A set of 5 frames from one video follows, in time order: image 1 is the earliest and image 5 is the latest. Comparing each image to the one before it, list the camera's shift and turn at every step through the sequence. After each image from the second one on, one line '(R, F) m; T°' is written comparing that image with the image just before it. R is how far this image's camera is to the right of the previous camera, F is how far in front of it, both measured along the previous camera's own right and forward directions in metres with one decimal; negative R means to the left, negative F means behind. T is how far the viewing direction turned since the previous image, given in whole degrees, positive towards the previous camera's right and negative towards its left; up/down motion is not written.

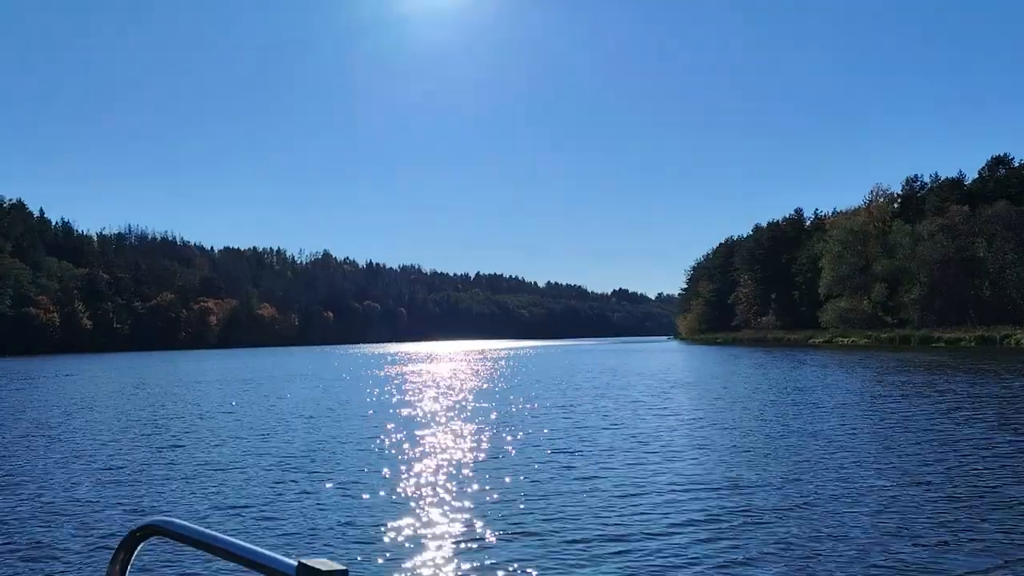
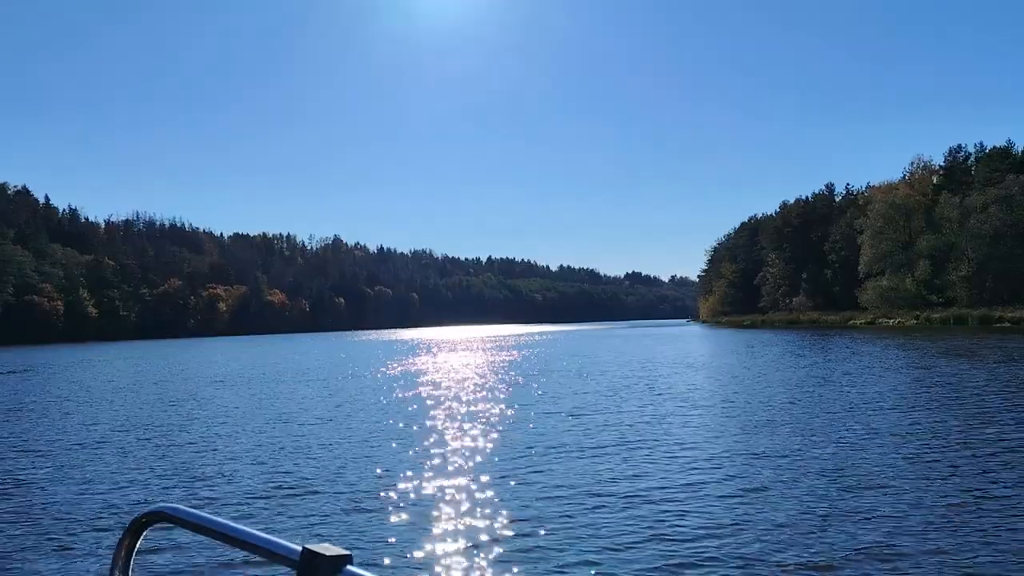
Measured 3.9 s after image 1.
(-0.6, +3.3) m; -1°
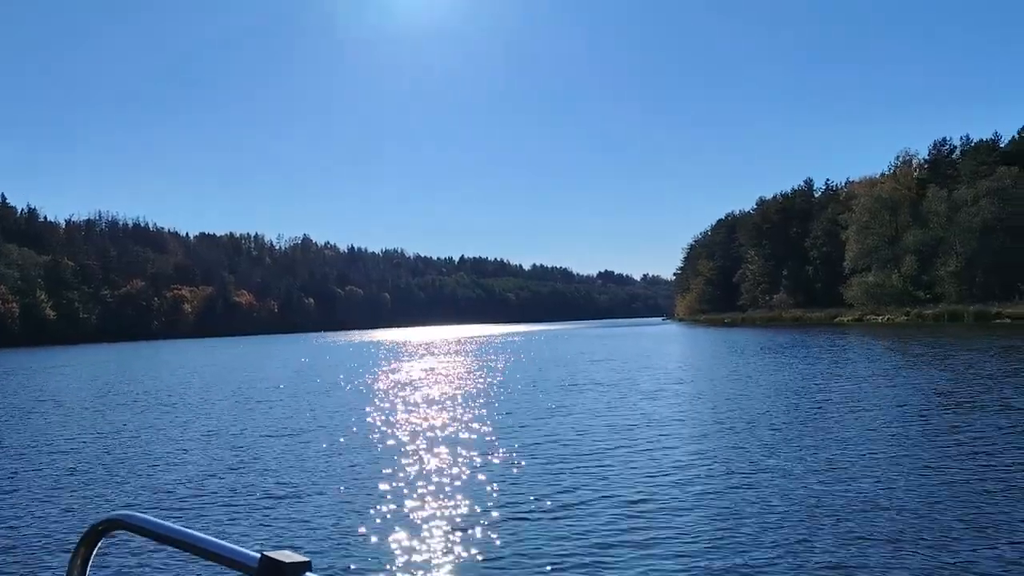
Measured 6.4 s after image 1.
(-0.4, +2.2) m; +2°
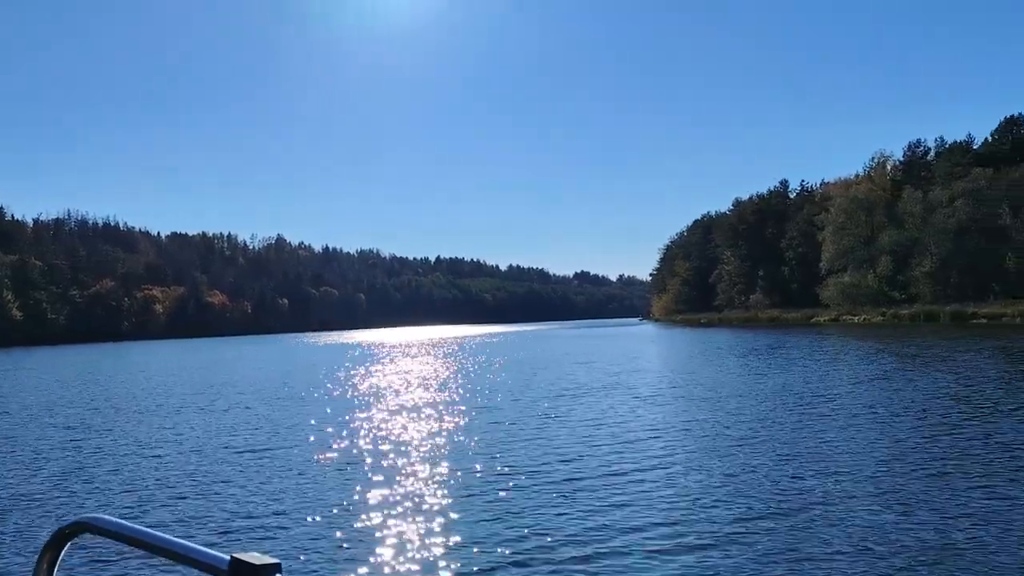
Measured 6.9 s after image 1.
(0.0, +0.5) m; +2°
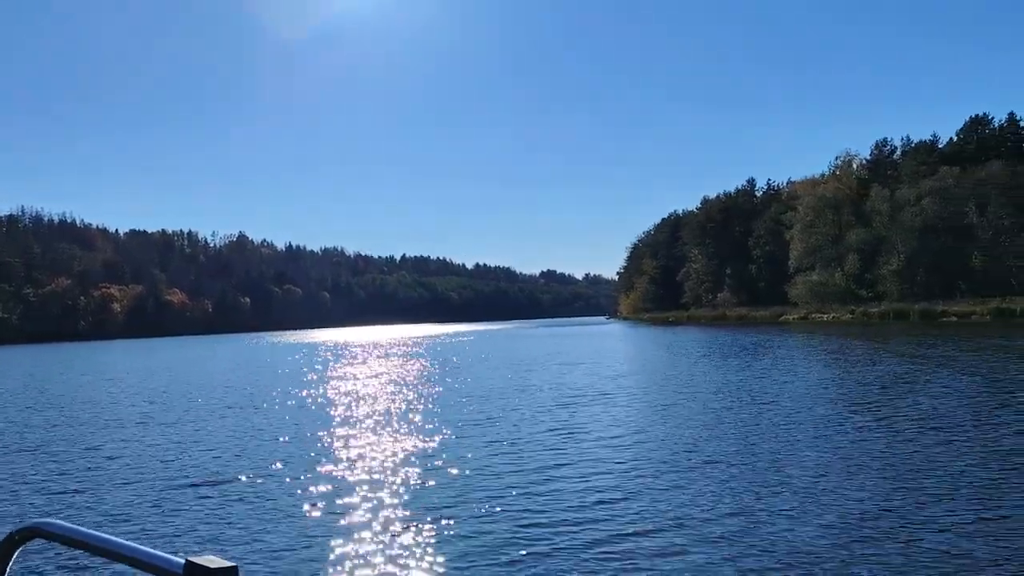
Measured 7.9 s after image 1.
(-0.1, +0.8) m; +2°
